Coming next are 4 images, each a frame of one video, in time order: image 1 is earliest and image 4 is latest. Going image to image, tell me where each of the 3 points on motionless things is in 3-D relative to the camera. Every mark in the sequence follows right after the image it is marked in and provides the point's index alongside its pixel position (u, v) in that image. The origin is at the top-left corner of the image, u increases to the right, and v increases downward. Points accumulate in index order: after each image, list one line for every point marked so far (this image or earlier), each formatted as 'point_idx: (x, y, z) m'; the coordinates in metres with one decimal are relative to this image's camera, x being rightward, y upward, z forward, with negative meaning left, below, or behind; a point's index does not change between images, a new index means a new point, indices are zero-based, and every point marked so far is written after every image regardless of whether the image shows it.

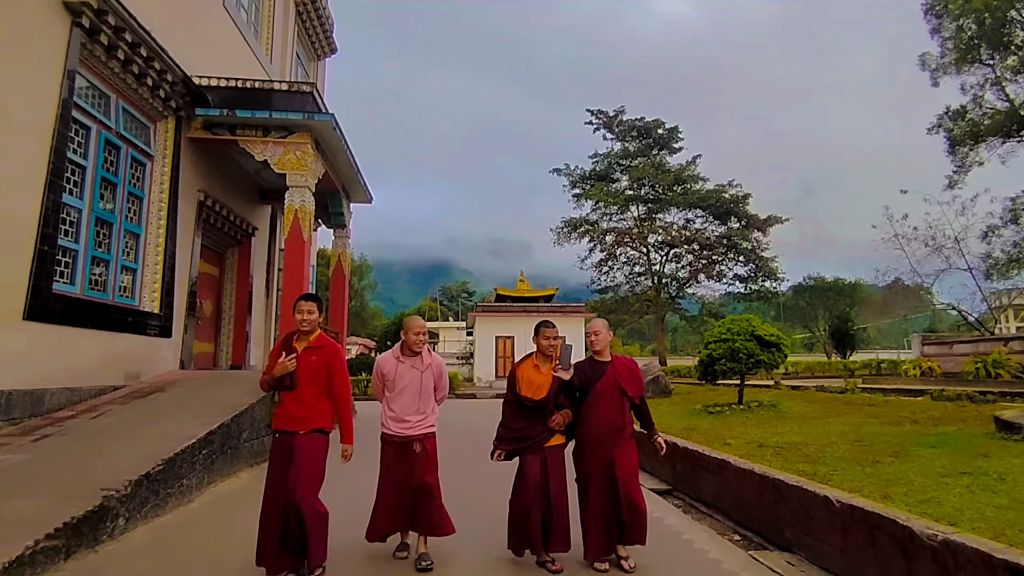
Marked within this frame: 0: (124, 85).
0: (-5.4, +2.8, +7.9) m
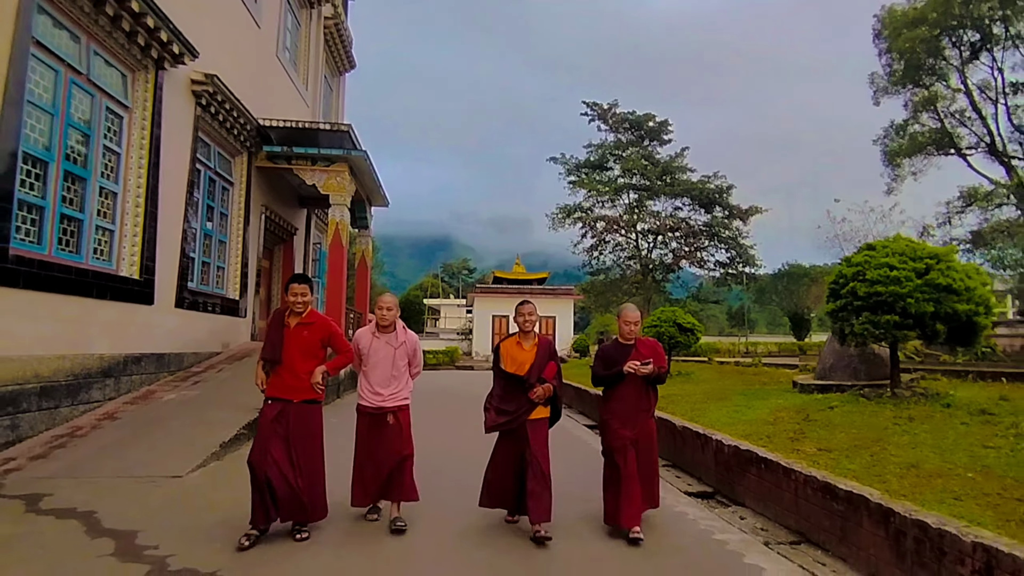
0: (-5.6, +3.0, +10.9) m
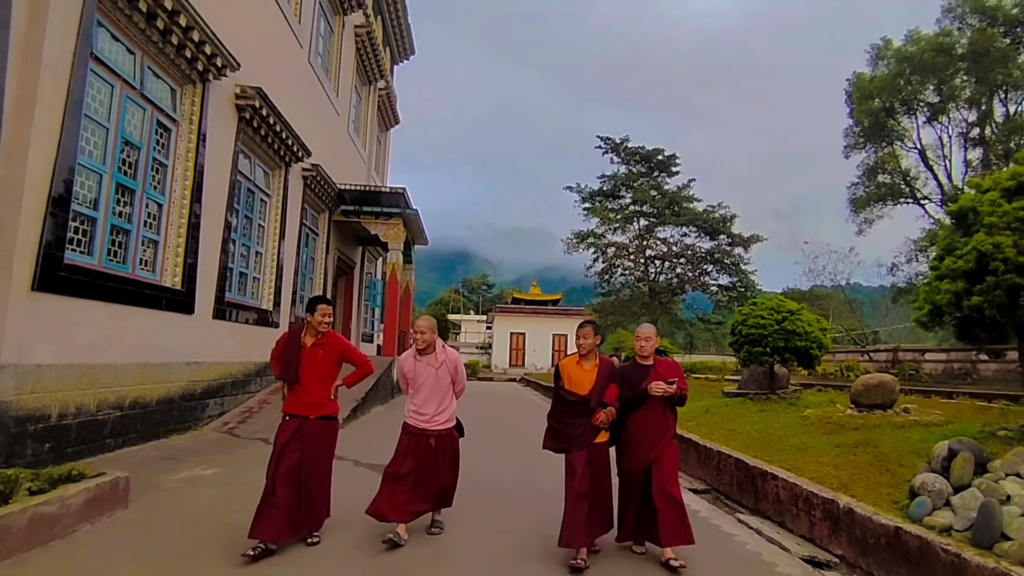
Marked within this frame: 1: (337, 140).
0: (-5.2, +2.3, +14.8) m
1: (-5.3, +4.4, +17.0) m
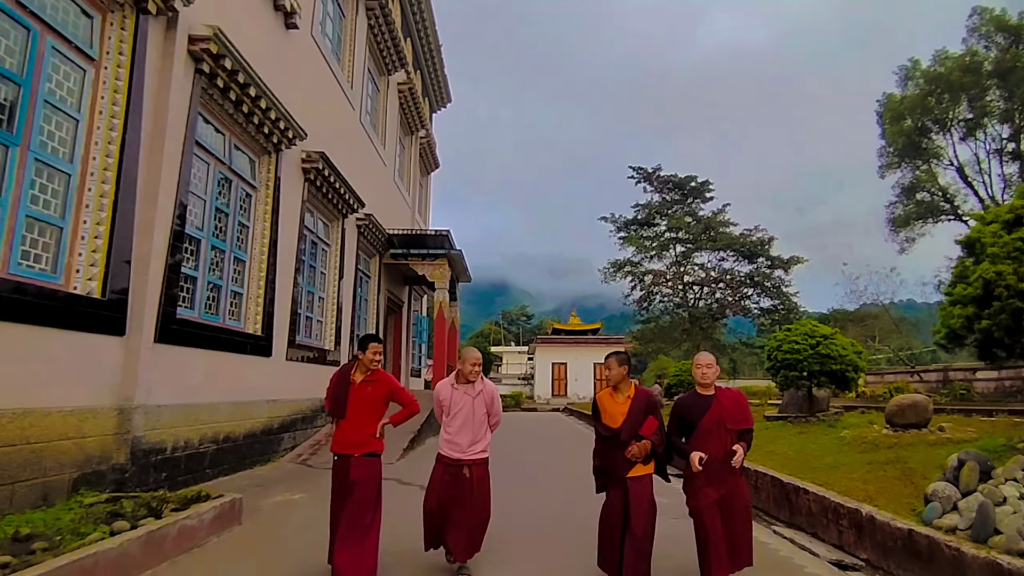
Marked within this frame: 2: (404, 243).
0: (-4.1, +1.2, +16.0) m
1: (-4.1, +3.2, +18.3) m
2: (-3.4, +1.4, +17.7) m
